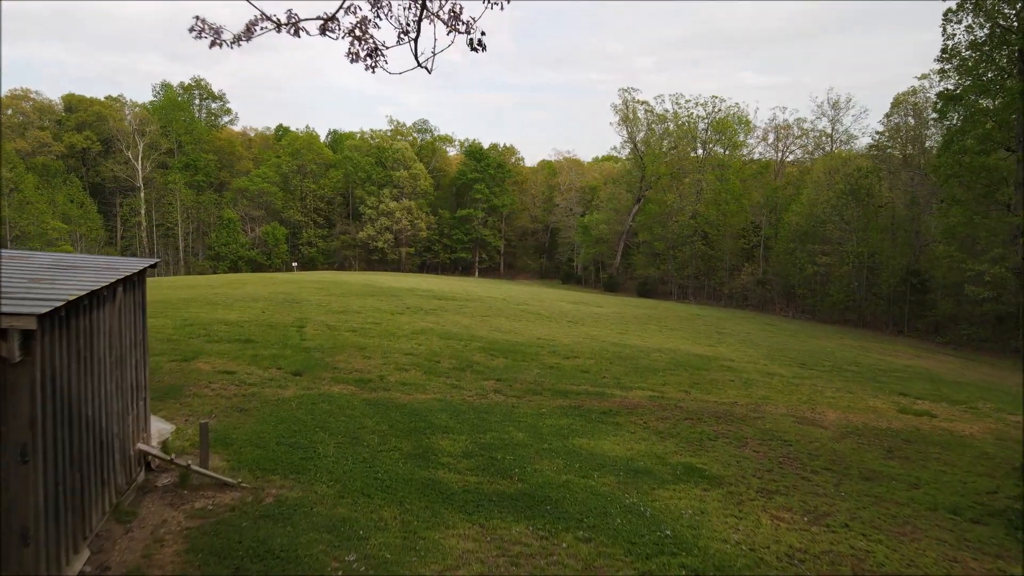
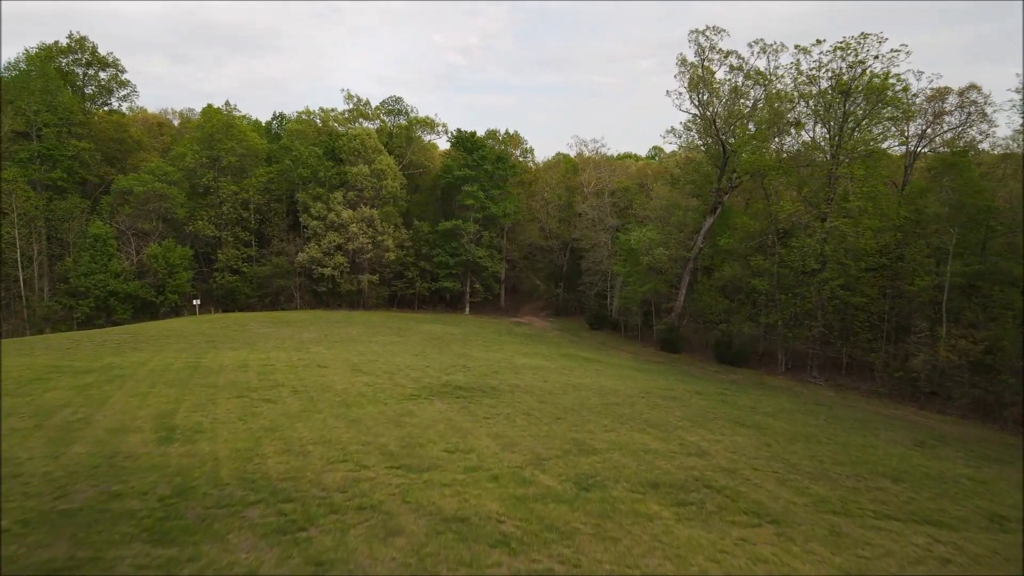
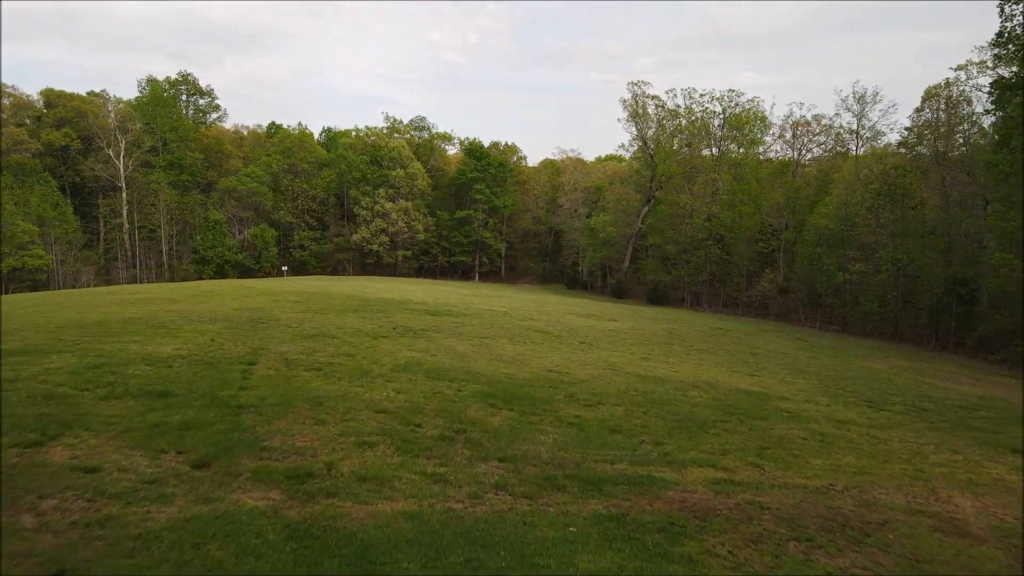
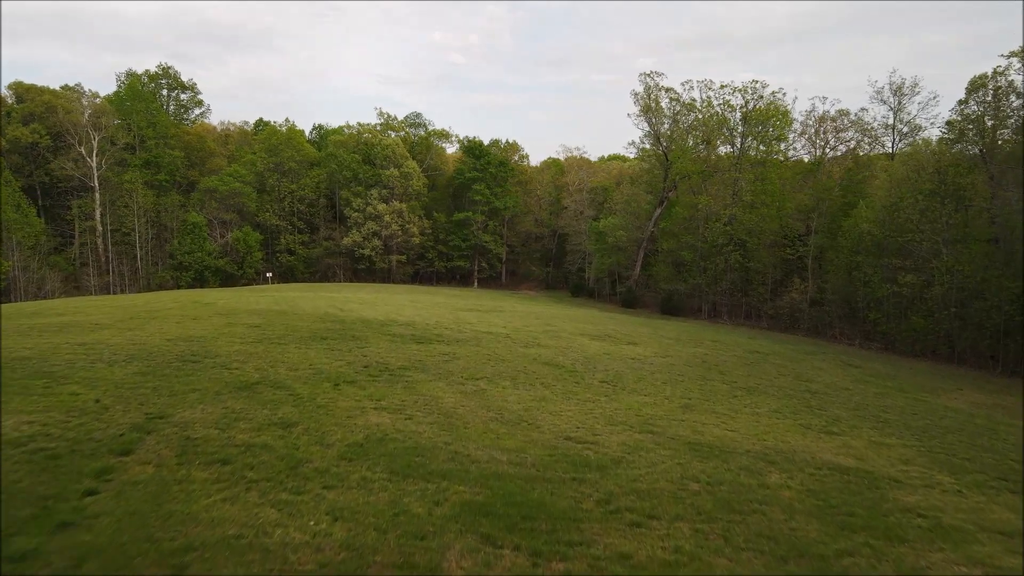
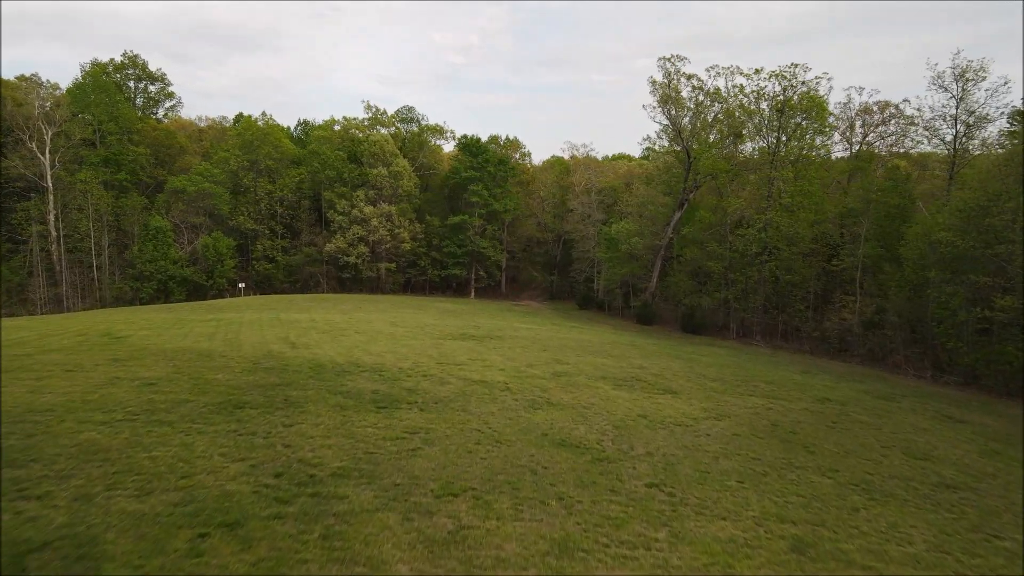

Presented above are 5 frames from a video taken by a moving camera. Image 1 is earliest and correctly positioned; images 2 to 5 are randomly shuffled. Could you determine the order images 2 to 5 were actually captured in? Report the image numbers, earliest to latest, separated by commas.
3, 4, 5, 2
